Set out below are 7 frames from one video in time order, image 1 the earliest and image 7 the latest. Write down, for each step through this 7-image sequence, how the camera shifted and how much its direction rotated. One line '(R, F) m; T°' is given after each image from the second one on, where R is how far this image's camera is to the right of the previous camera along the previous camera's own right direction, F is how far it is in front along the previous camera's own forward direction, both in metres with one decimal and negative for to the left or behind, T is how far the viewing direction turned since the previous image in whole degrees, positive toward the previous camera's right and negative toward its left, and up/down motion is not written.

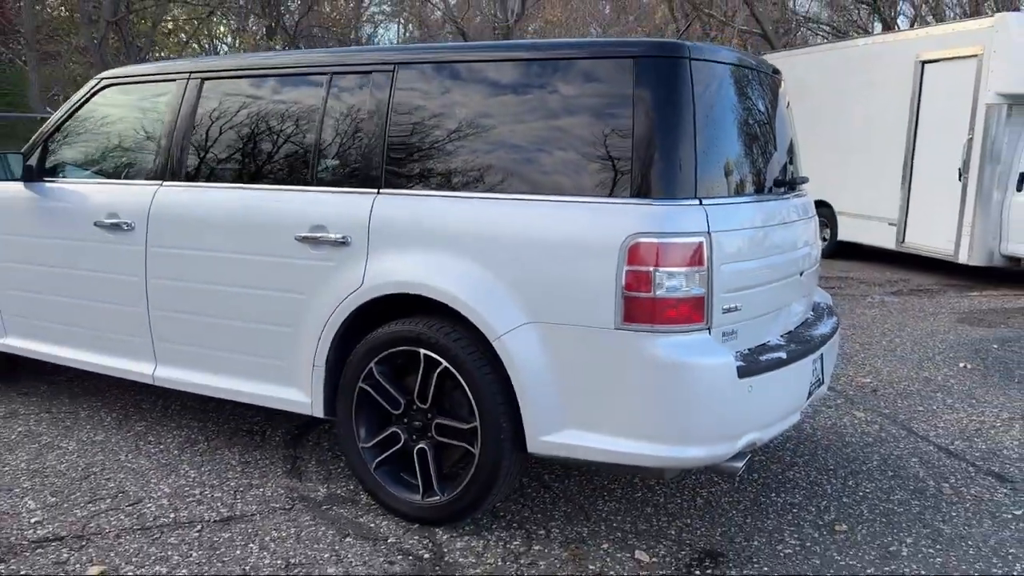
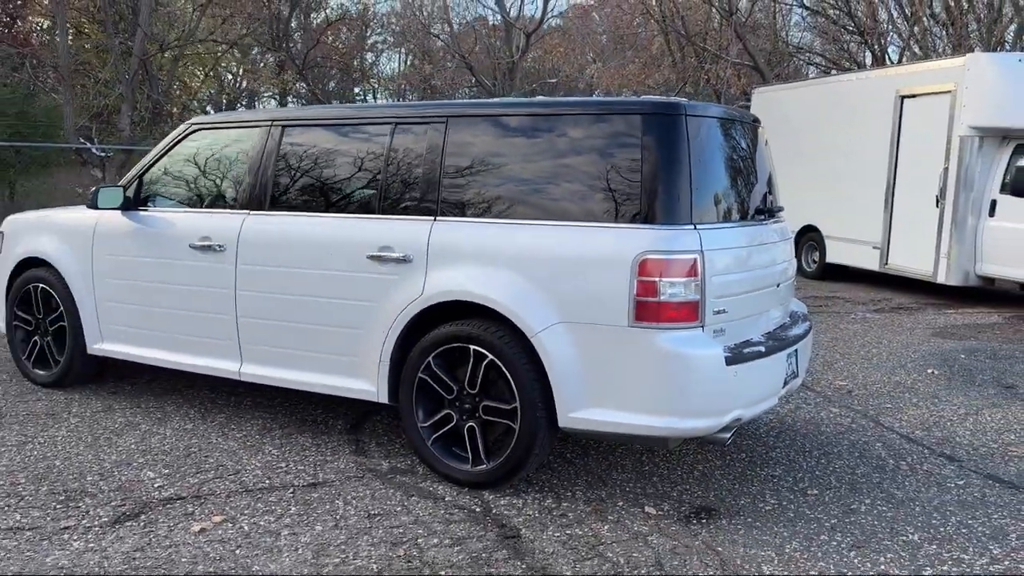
(-0.2, -0.7) m; 0°
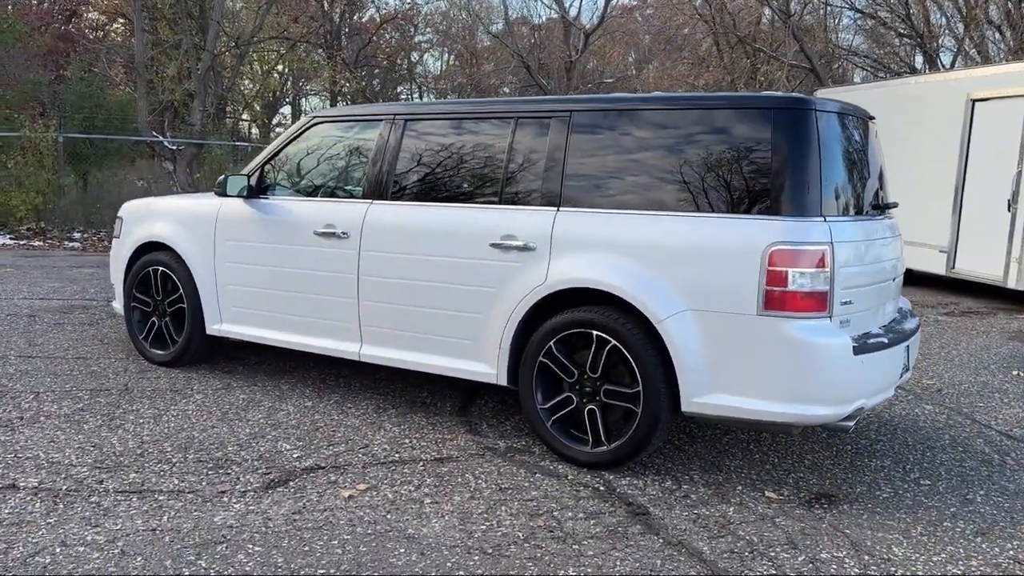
(-0.4, -0.2) m; -2°
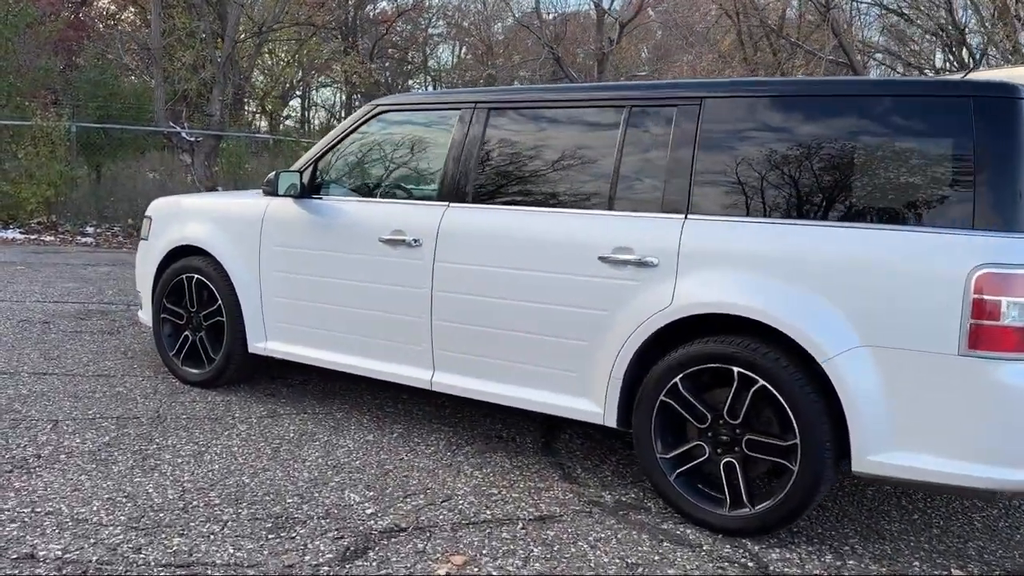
(-0.5, +0.7) m; 0°
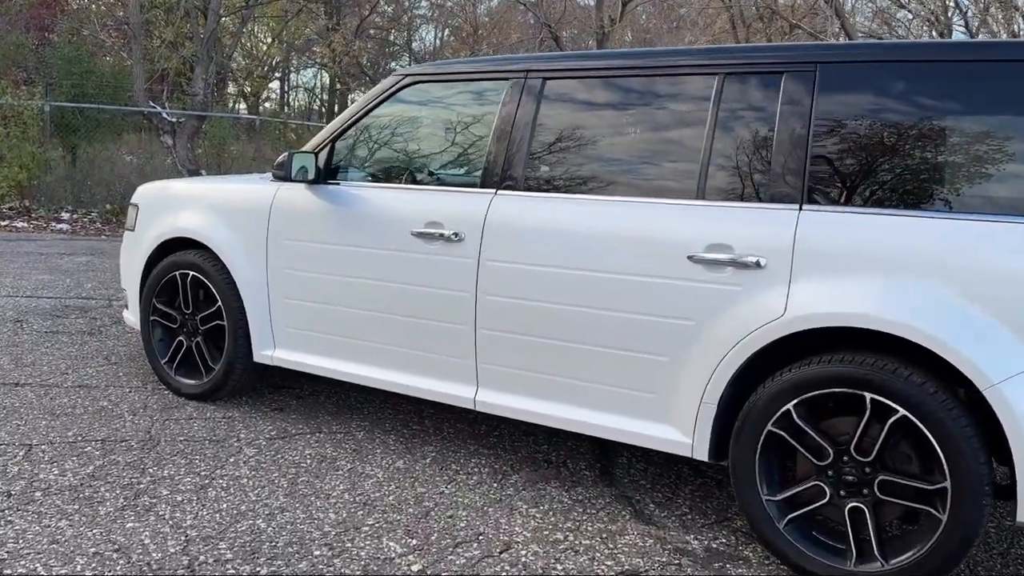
(-0.3, +0.6) m; +1°
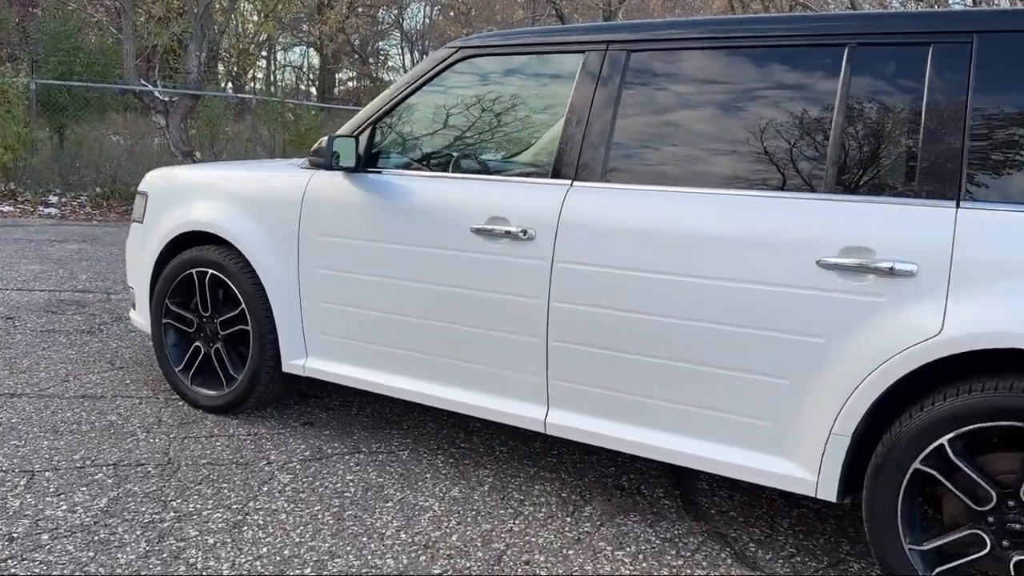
(-0.3, +0.5) m; +1°
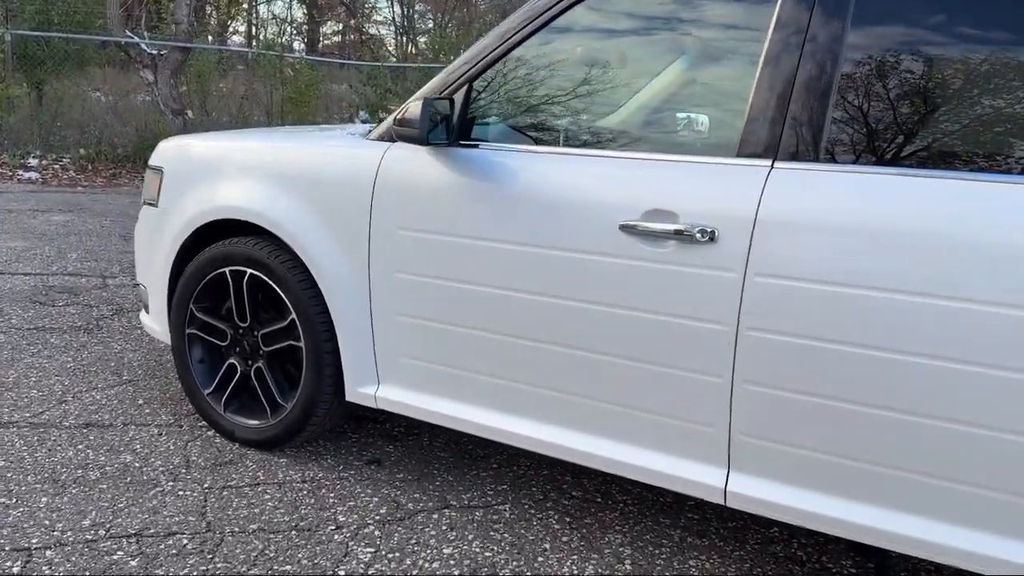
(-0.5, +0.8) m; +1°
